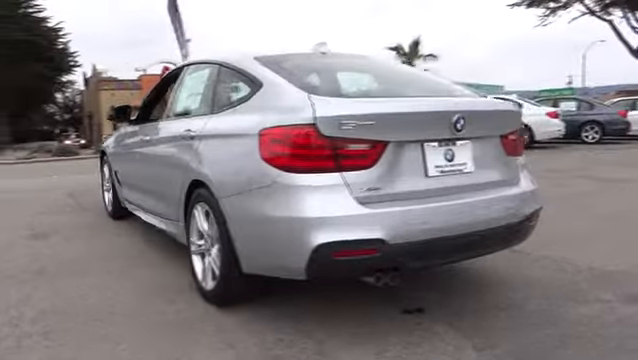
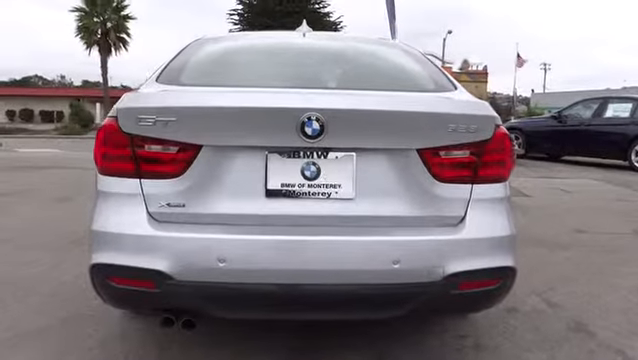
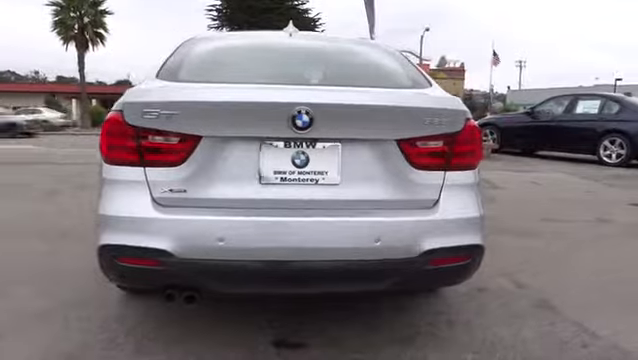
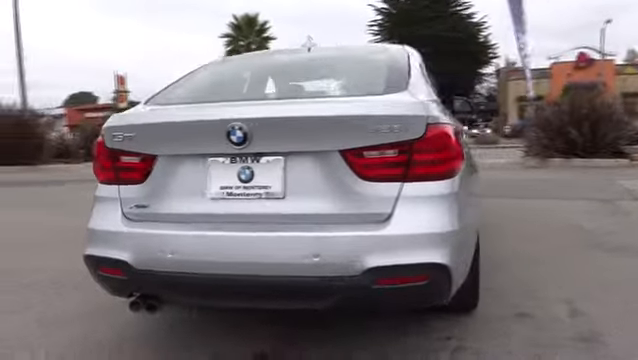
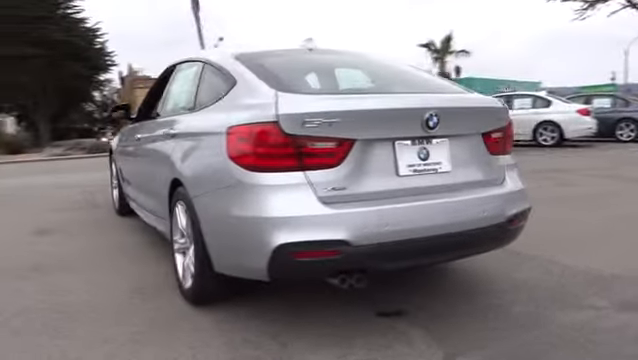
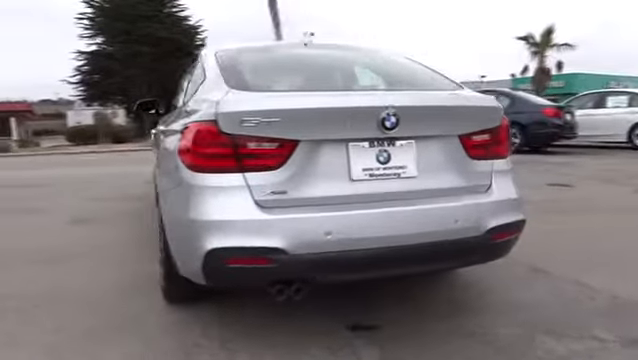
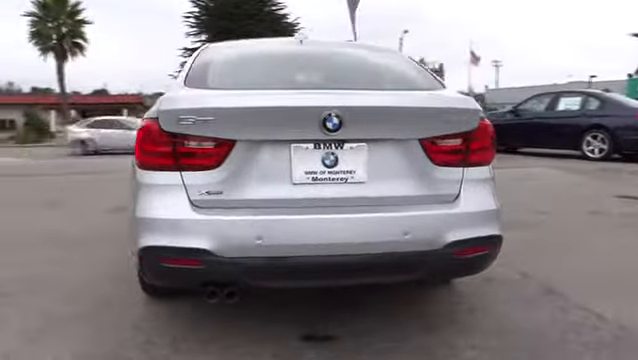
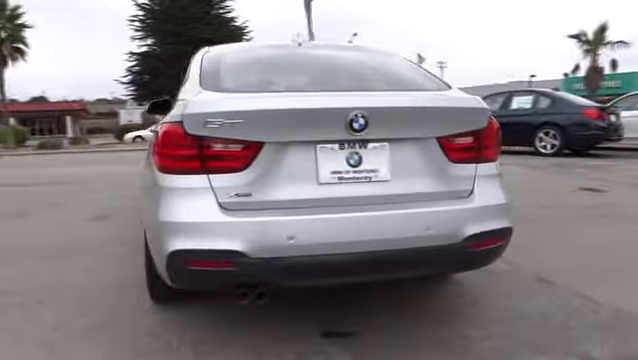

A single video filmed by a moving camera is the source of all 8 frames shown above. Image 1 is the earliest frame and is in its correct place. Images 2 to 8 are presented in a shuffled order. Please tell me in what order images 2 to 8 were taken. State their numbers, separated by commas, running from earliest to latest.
5, 6, 8, 7, 3, 2, 4
